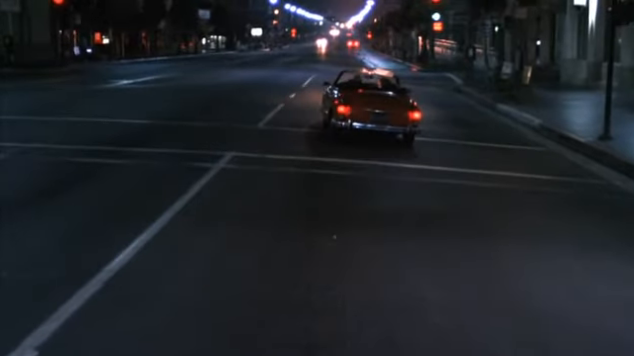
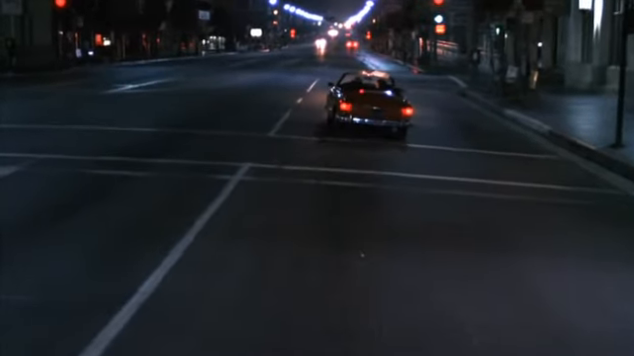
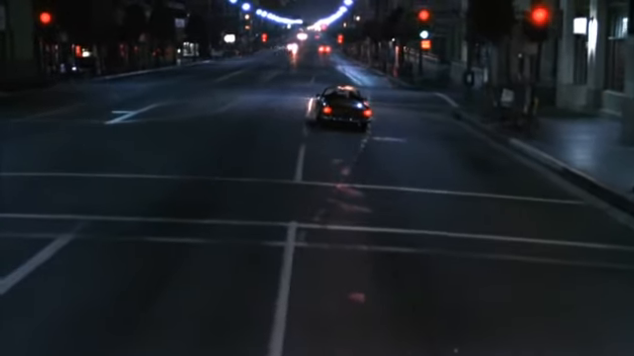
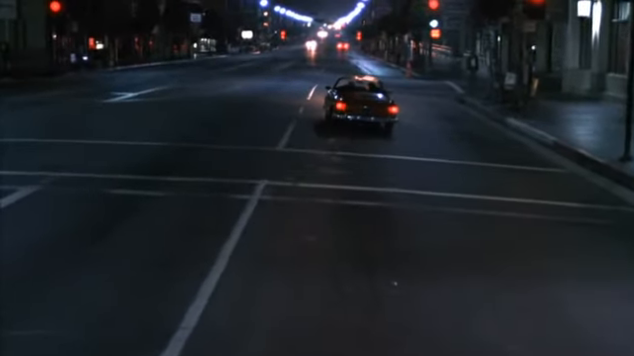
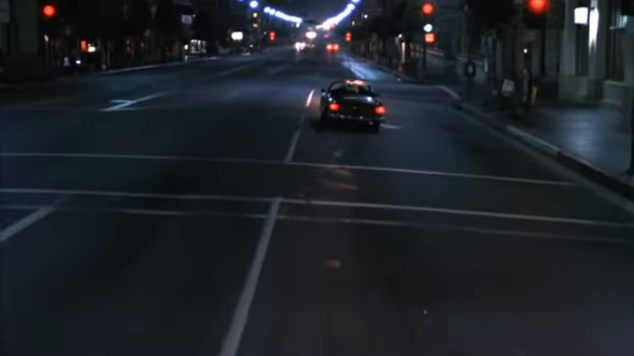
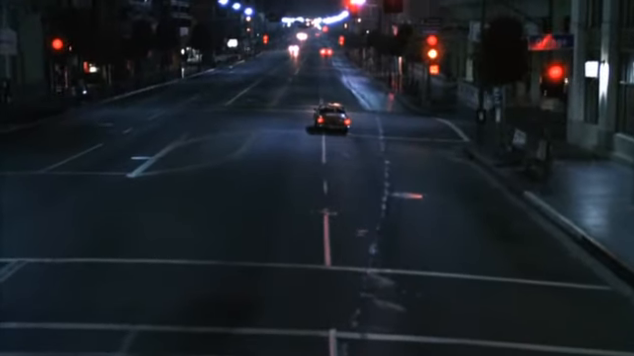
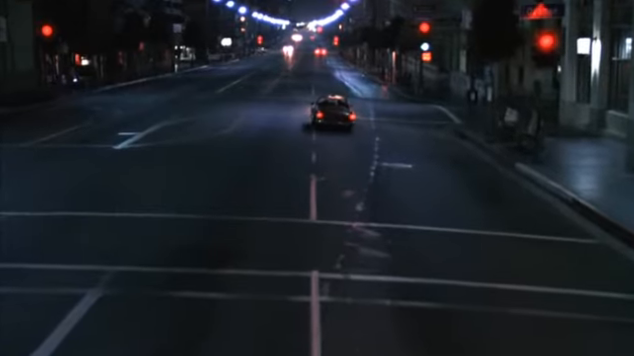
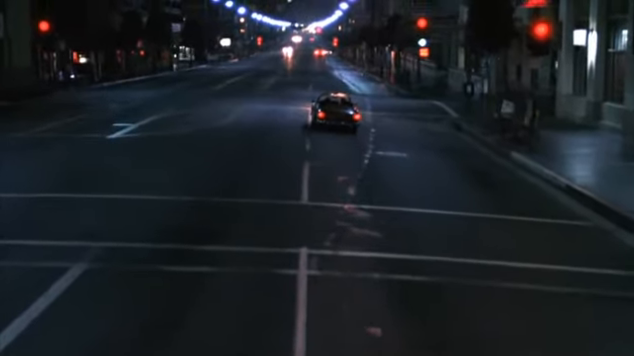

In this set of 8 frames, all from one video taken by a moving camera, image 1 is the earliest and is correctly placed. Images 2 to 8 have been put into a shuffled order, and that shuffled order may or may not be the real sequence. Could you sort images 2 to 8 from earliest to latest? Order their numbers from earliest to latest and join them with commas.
2, 4, 5, 3, 8, 7, 6
